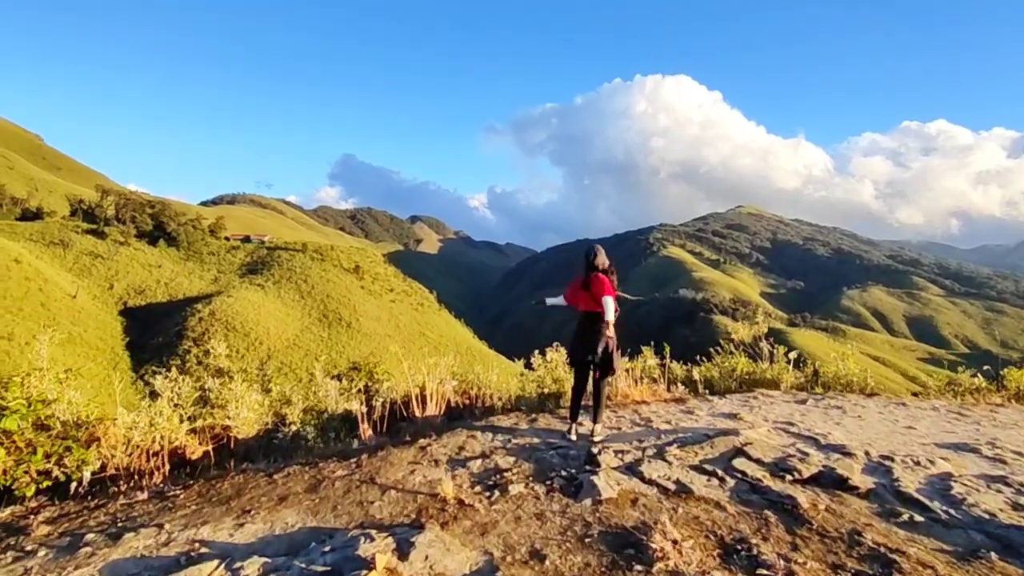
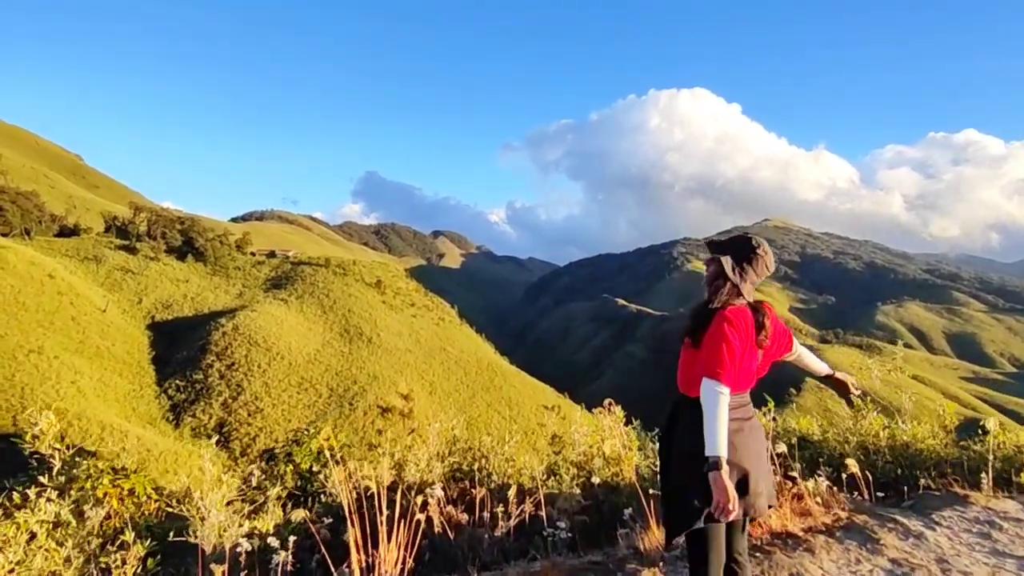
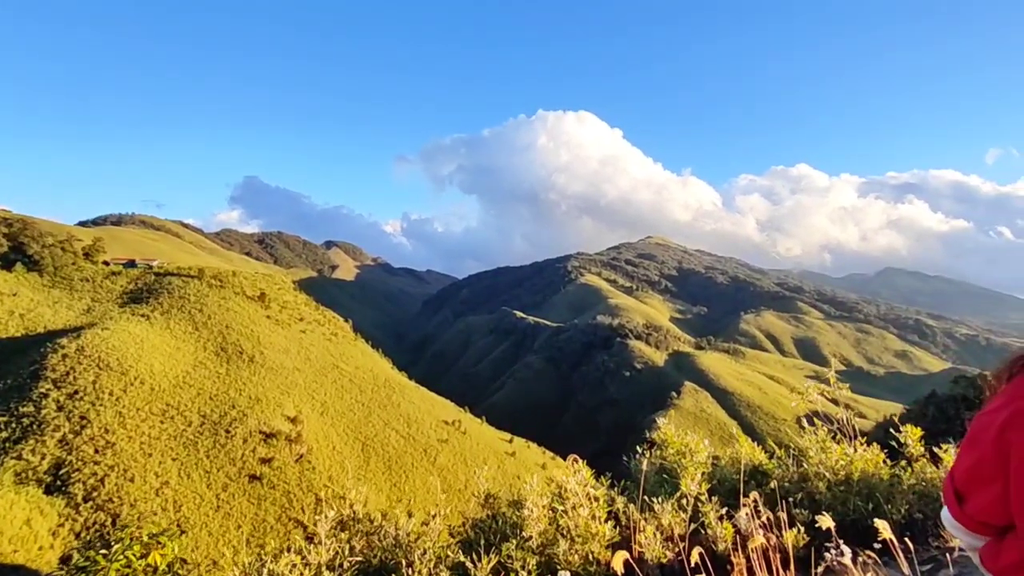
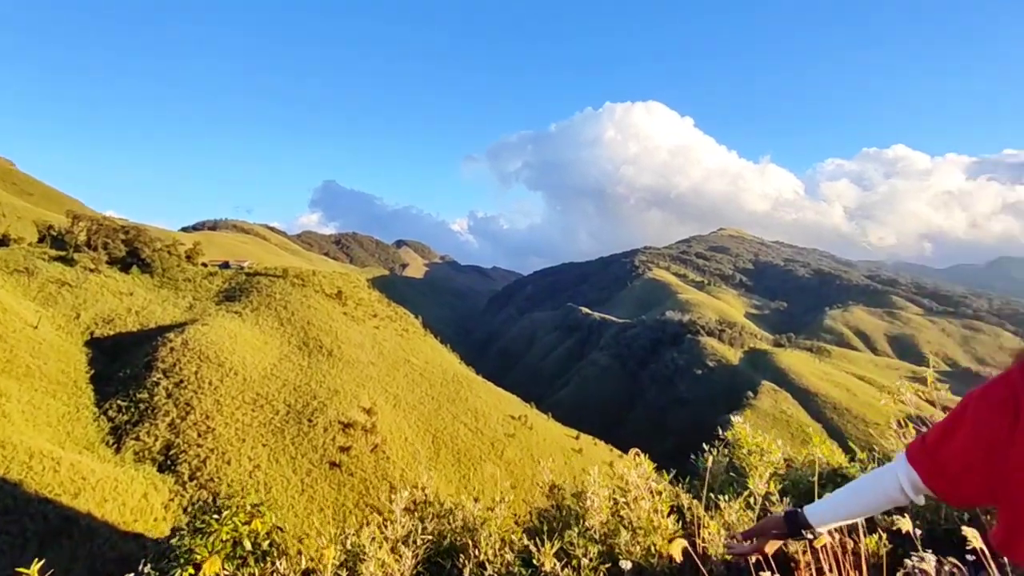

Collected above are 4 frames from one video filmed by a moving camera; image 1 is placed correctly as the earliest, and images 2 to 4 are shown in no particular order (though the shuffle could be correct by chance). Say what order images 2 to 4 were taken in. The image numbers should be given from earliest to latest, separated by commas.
2, 4, 3
